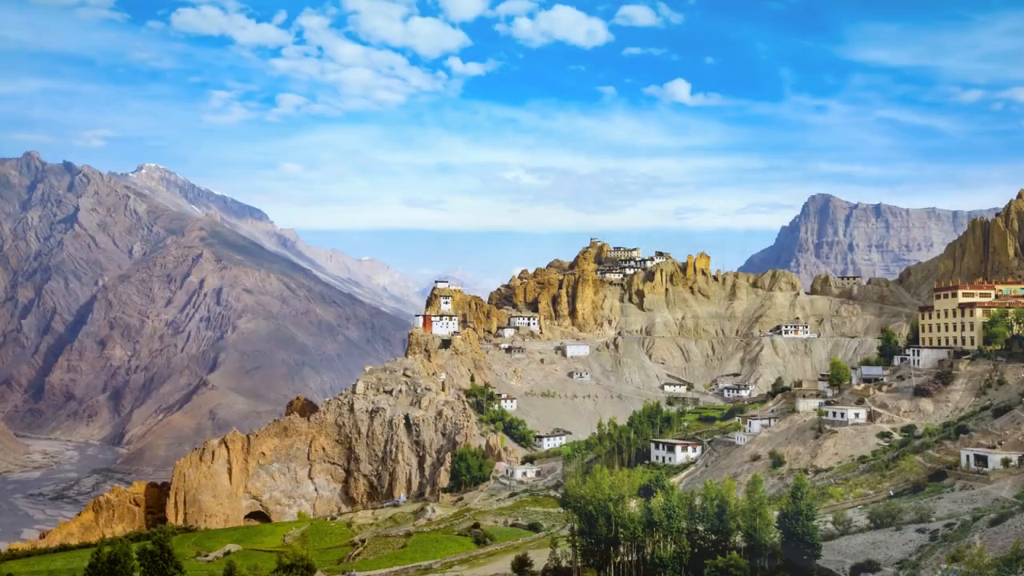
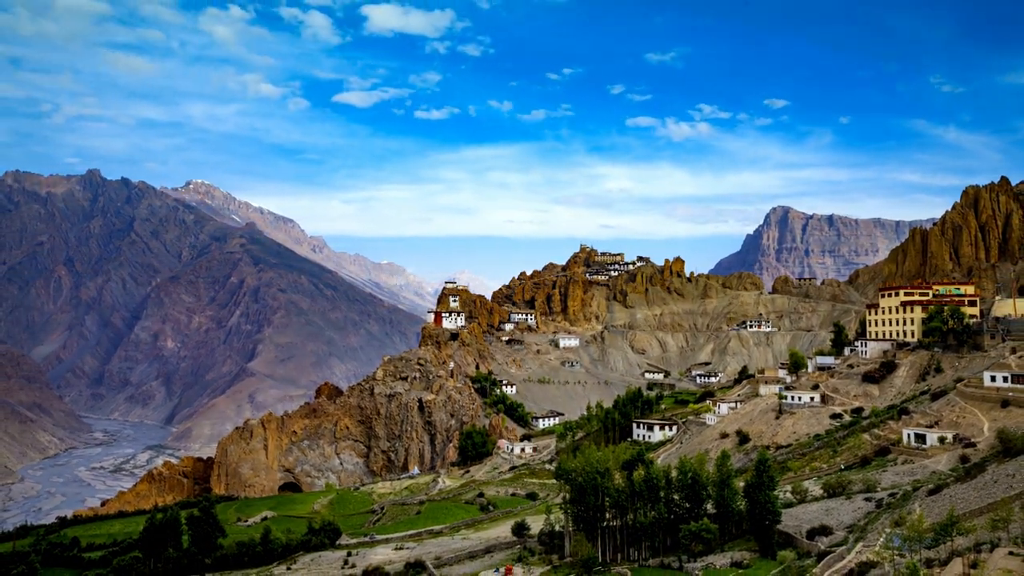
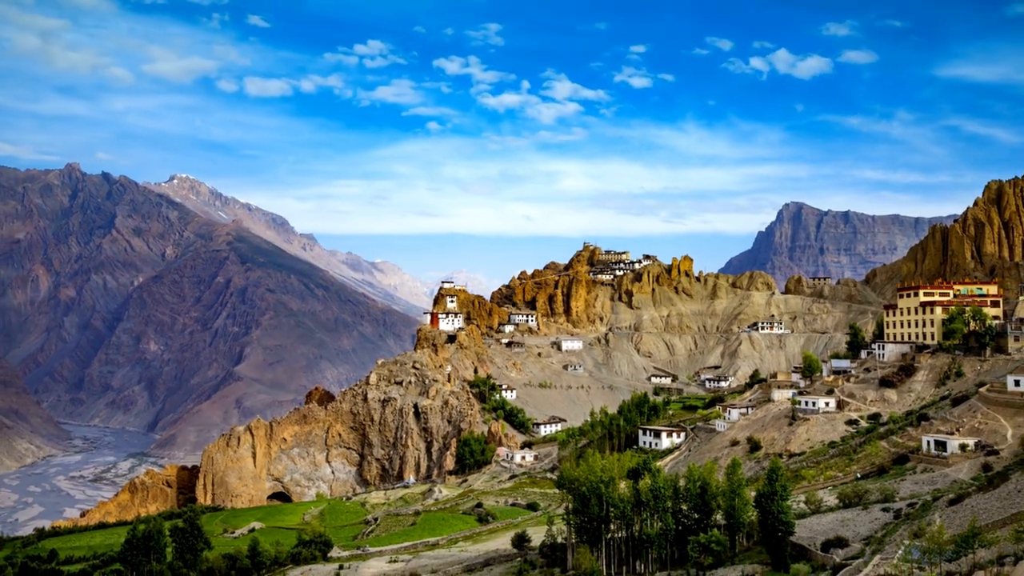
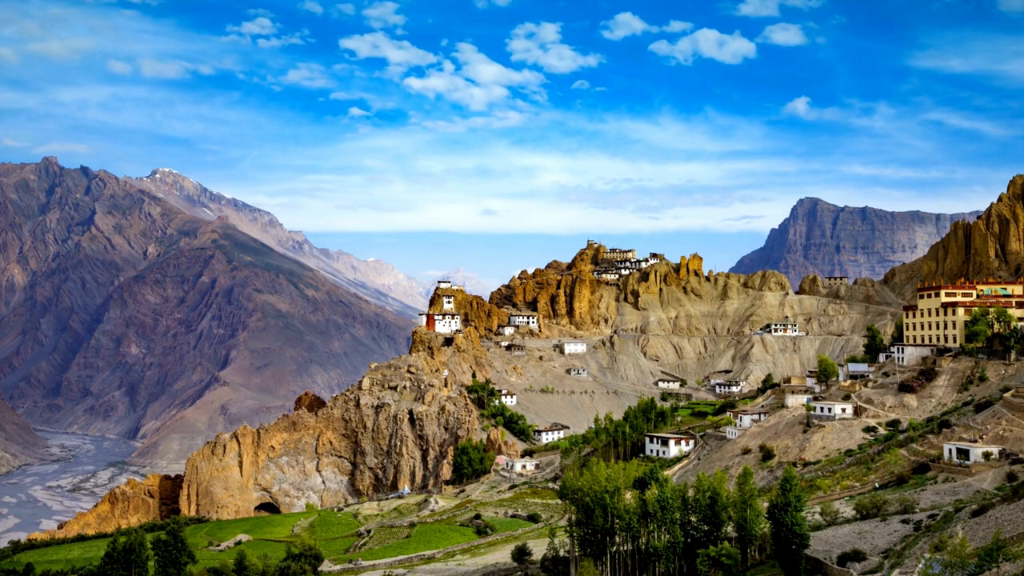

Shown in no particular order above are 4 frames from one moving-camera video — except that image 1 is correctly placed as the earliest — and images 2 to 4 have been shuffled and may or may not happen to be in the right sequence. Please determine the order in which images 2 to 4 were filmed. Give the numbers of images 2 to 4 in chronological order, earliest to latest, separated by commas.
4, 3, 2
